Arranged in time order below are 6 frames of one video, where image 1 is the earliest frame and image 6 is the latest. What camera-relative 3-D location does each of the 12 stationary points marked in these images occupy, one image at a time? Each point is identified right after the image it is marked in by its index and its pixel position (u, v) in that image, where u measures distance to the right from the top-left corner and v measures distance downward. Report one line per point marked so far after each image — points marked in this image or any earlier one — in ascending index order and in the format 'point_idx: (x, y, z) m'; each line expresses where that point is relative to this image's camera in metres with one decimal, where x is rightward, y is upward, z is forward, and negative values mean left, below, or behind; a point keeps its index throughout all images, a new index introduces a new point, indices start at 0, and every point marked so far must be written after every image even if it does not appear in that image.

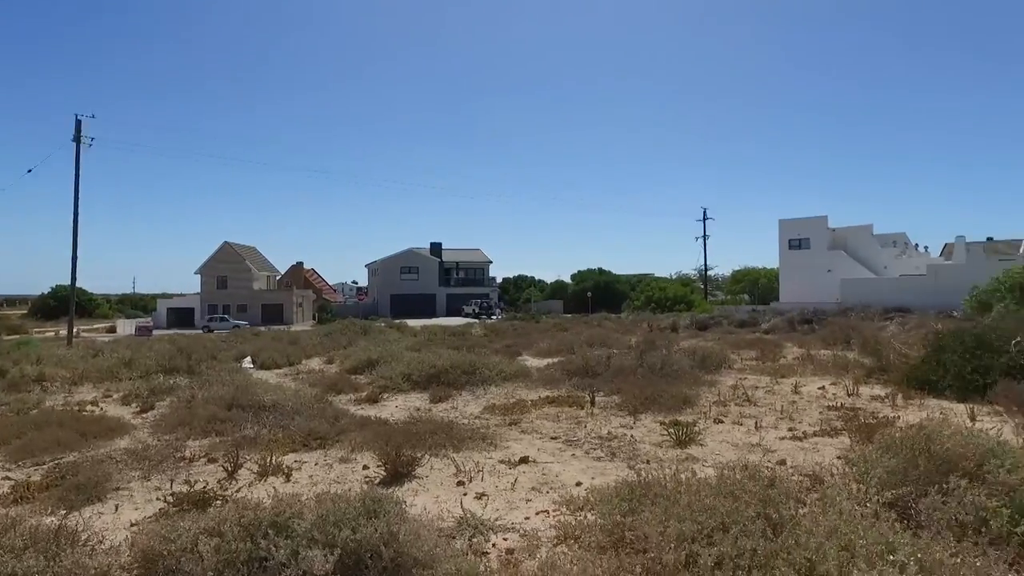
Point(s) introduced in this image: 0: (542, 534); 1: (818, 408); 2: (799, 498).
0: (+0.2, -1.6, +4.5) m
1: (+3.7, -1.5, +8.6) m
2: (+1.8, -1.3, +4.4) m
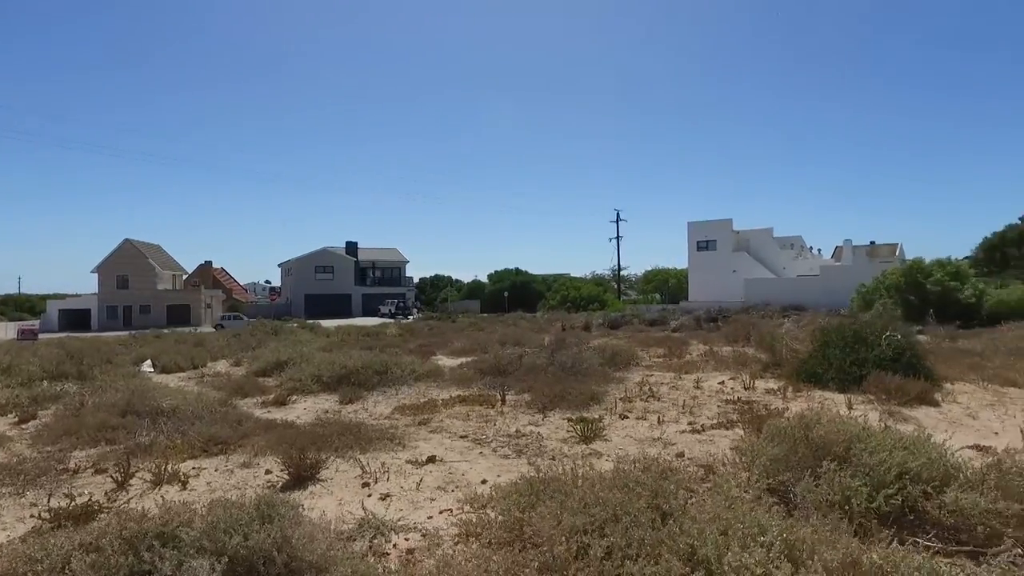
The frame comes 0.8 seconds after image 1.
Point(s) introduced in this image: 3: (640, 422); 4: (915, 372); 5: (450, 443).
0: (-0.4, -1.6, +4.5) m
1: (+2.6, -1.5, +8.9) m
2: (+1.2, -1.3, +4.6) m
3: (+1.5, -1.5, +8.1) m
4: (+5.3, -1.1, +9.2) m
5: (-0.7, -1.7, +7.8) m
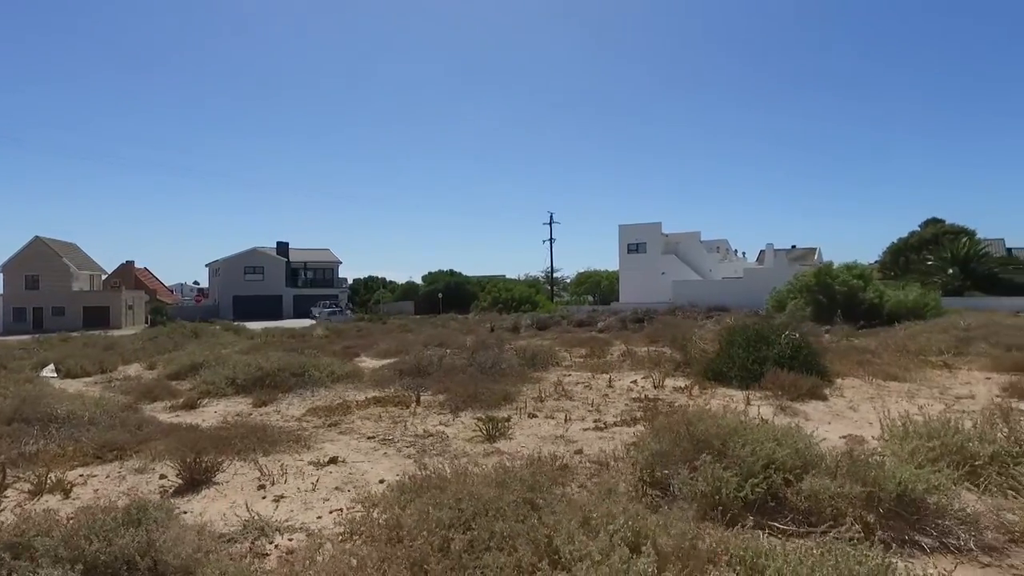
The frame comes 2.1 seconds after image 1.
0: (-1.2, -1.6, +4.5) m
1: (+1.5, -1.5, +9.2) m
2: (+0.4, -1.3, +4.7) m
3: (+0.4, -1.5, +8.2) m
4: (+4.1, -1.1, +9.7) m
5: (-1.7, -1.7, +7.8) m
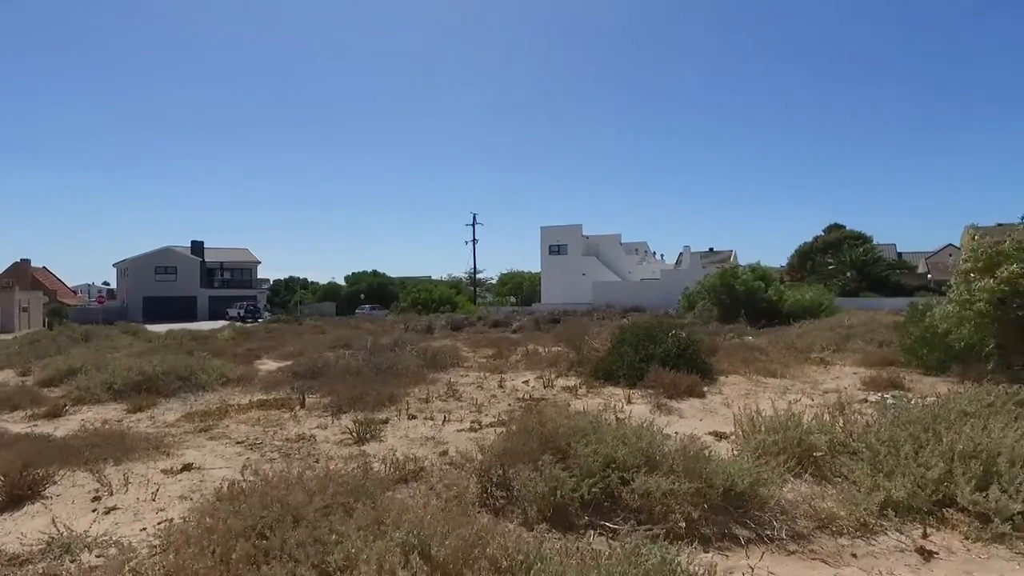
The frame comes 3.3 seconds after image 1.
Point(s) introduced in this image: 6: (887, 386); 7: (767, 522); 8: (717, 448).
0: (-2.2, -1.5, +4.2) m
1: (0.0, -1.5, +9.1) m
2: (-0.6, -1.3, +4.6) m
3: (-1.0, -1.5, +8.0) m
4: (+2.6, -1.1, +9.9) m
5: (-3.1, -1.7, +7.4) m
6: (+4.7, -1.2, +8.7) m
7: (+1.4, -1.3, +4.0) m
8: (+1.6, -1.2, +5.4) m
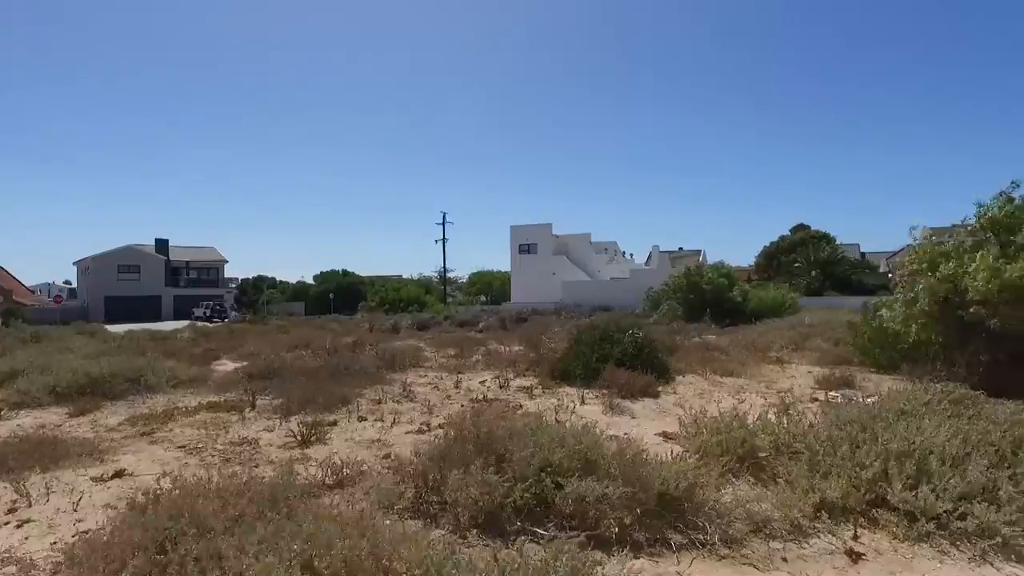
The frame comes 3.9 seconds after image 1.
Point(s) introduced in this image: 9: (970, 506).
0: (-2.6, -1.5, +4.0) m
1: (-0.6, -1.4, +9.0) m
2: (-1.1, -1.3, +4.4) m
3: (-1.5, -1.5, +7.9) m
4: (+1.9, -1.1, +9.9) m
5: (-3.6, -1.7, +7.2) m
6: (+4.1, -1.2, +8.8) m
7: (+1.1, -1.3, +3.9) m
8: (+1.1, -1.2, +5.3) m
9: (+2.4, -1.2, +3.7) m
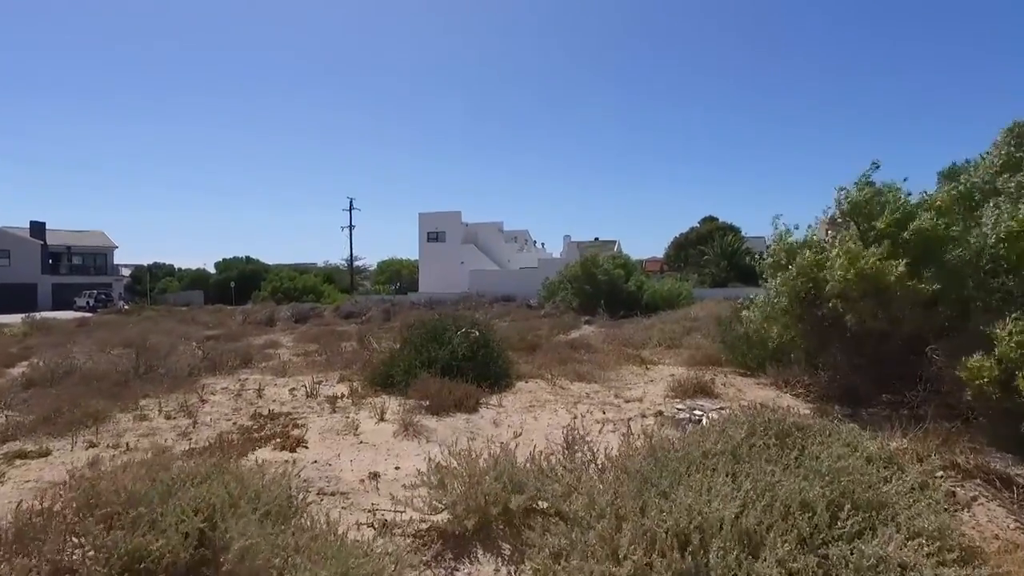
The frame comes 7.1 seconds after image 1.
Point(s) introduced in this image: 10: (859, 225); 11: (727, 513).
0: (-4.2, -1.5, +2.1) m
1: (-2.8, -1.3, +7.2) m
2: (-2.7, -1.2, +2.7) m
3: (-3.6, -1.4, +6.0) m
4: (-0.3, -1.0, +8.4) m
5: (-5.5, -1.6, +5.1) m
6: (+1.9, -1.1, +7.5) m
7: (-0.6, -1.3, +2.4) m
8: (-0.7, -1.2, +3.8) m
9: (+0.8, -1.1, +2.3) m
10: (+3.4, +0.6, +6.9) m
11: (+0.9, -0.9, +2.8) m
